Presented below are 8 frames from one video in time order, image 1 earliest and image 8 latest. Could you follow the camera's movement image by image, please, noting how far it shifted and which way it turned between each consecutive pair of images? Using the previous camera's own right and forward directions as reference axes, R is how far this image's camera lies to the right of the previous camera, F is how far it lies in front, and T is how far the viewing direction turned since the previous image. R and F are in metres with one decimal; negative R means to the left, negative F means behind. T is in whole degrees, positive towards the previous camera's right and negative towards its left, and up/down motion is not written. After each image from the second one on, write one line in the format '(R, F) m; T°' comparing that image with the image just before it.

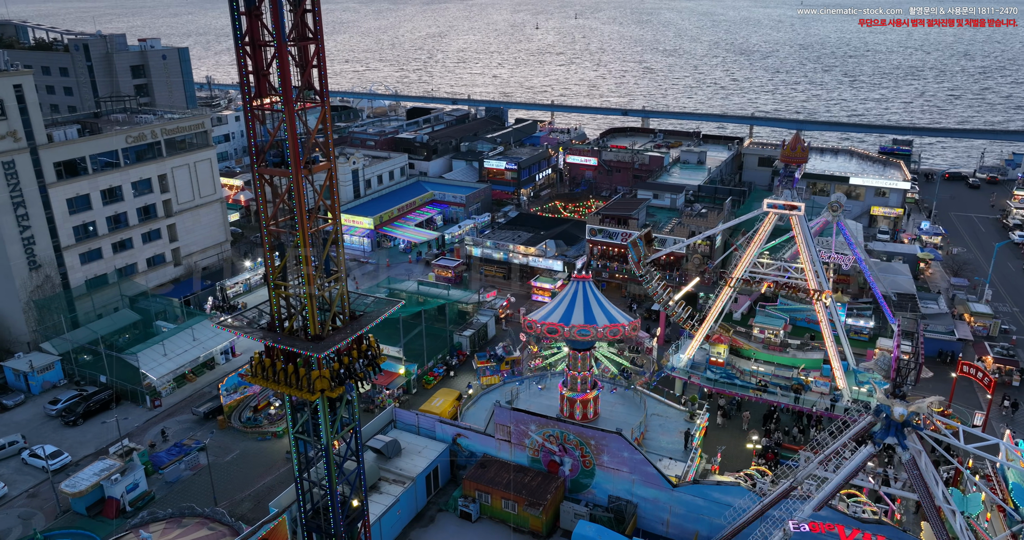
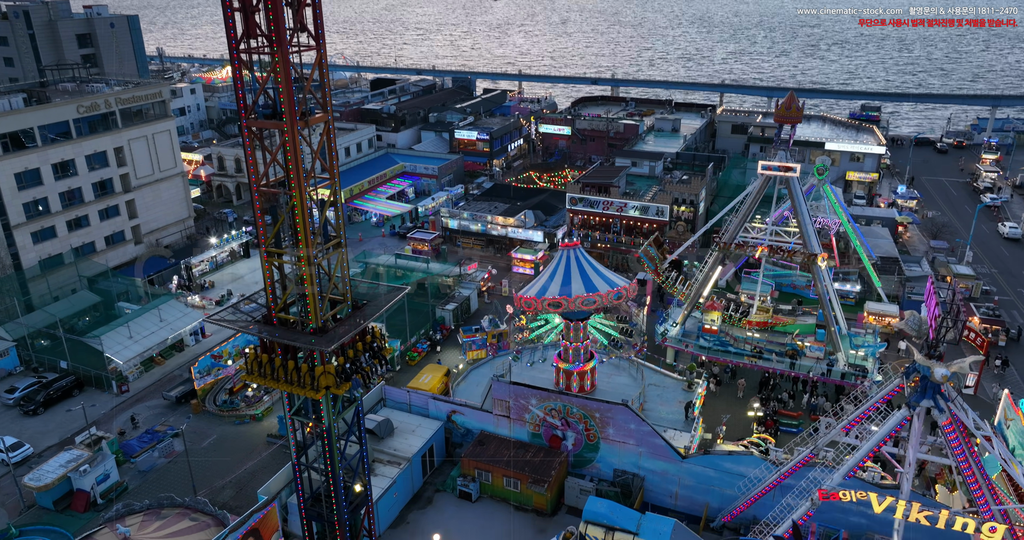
(-1.2, +1.4) m; +3°
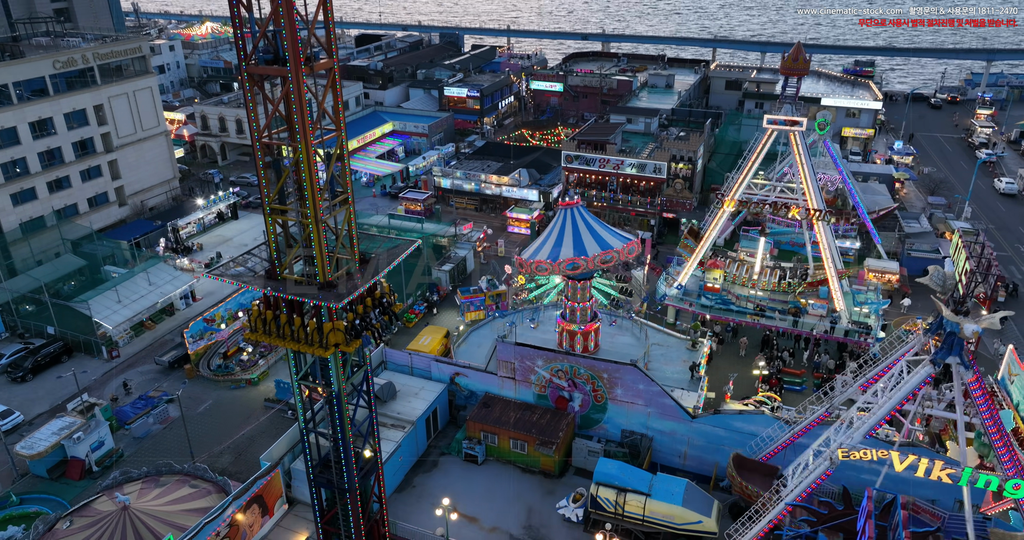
(-0.6, +0.7) m; +1°
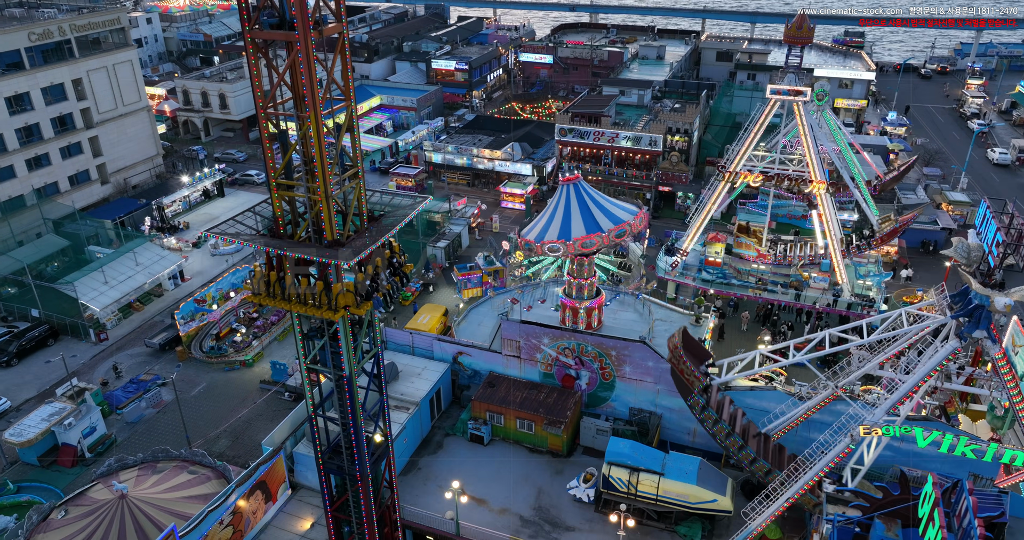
(-0.7, +0.7) m; +1°
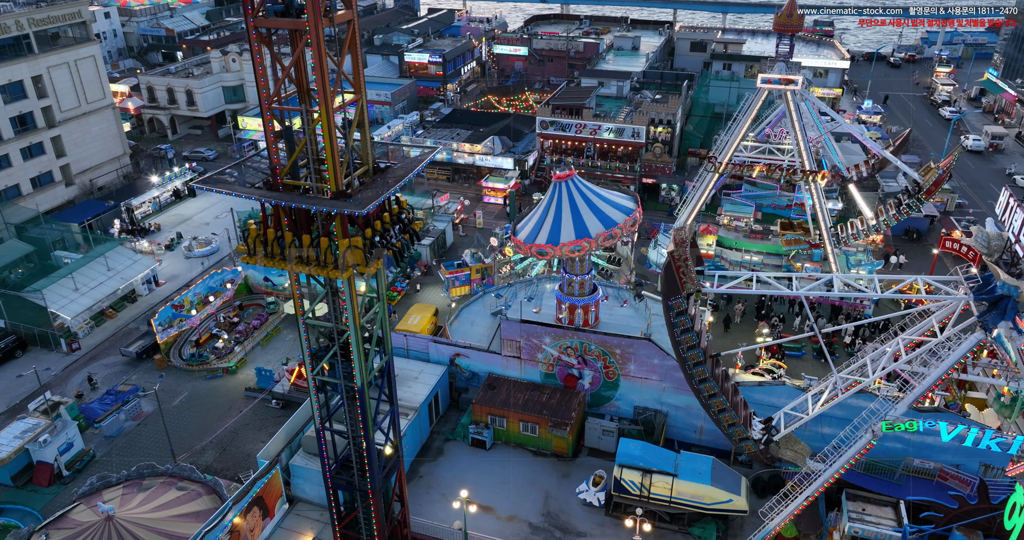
(-1.0, +0.8) m; +2°
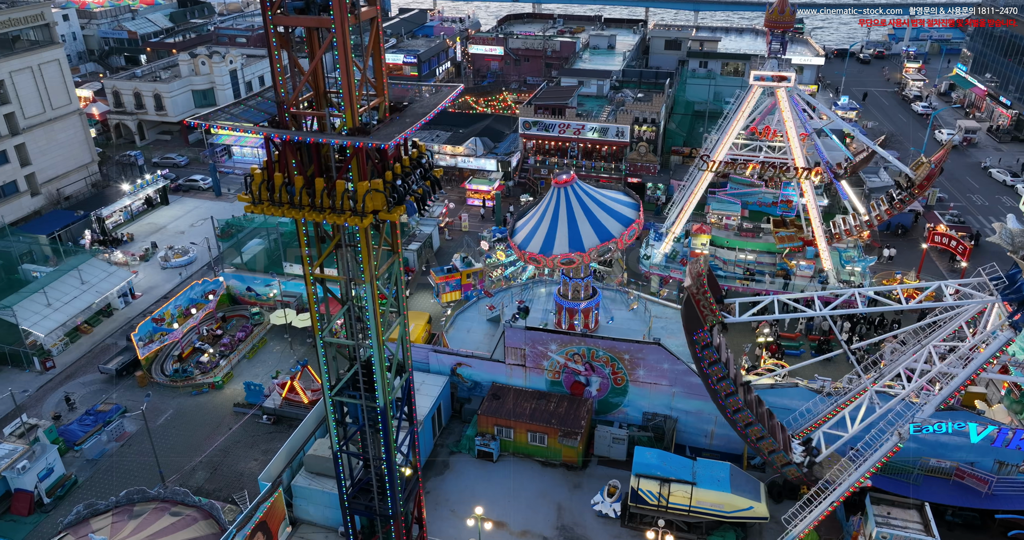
(-1.1, +0.7) m; +2°
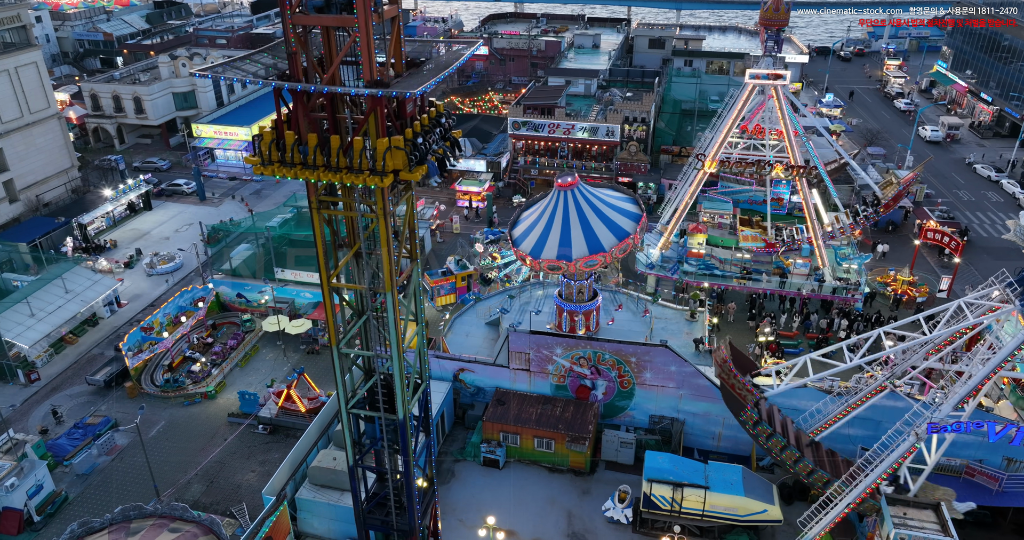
(-0.7, +0.4) m; +2°
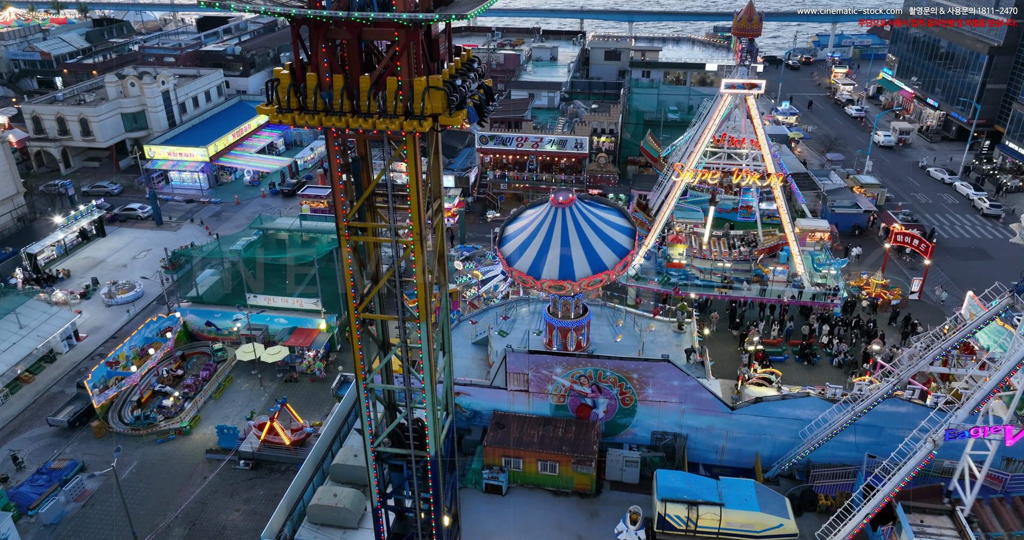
(-1.3, +0.7) m; +4°
